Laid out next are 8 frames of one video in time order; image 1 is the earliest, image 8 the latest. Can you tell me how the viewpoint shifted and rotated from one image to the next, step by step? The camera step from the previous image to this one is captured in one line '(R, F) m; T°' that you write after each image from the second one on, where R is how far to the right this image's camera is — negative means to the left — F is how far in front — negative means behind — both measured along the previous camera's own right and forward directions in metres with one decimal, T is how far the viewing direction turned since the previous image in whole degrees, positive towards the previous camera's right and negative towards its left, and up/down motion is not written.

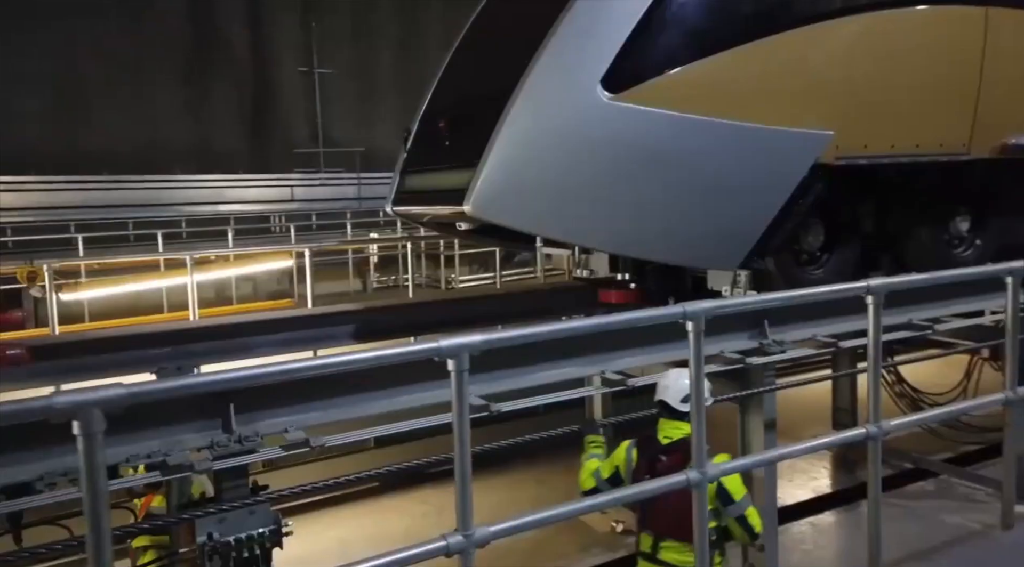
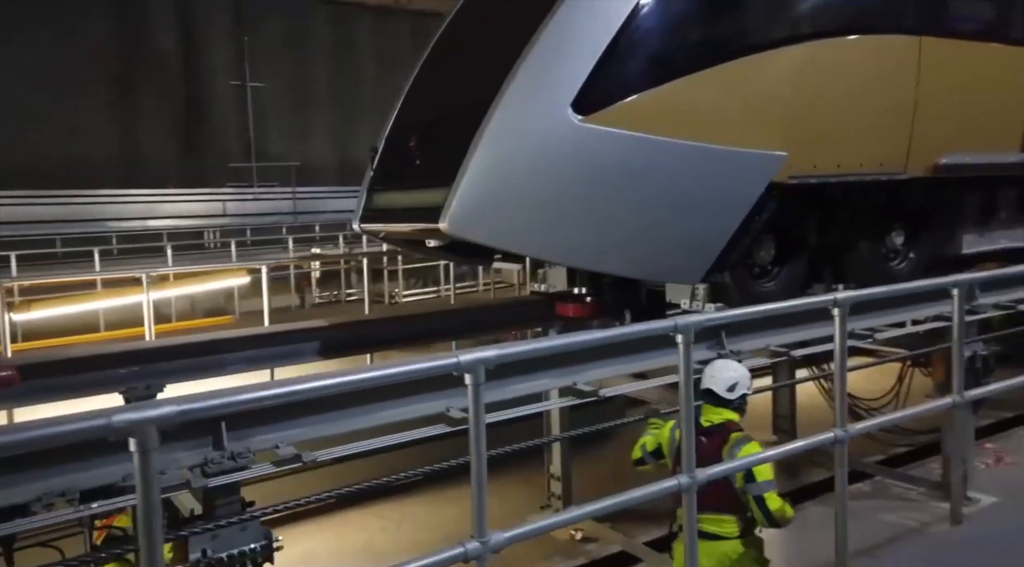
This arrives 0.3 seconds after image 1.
(-0.2, -0.1) m; +5°
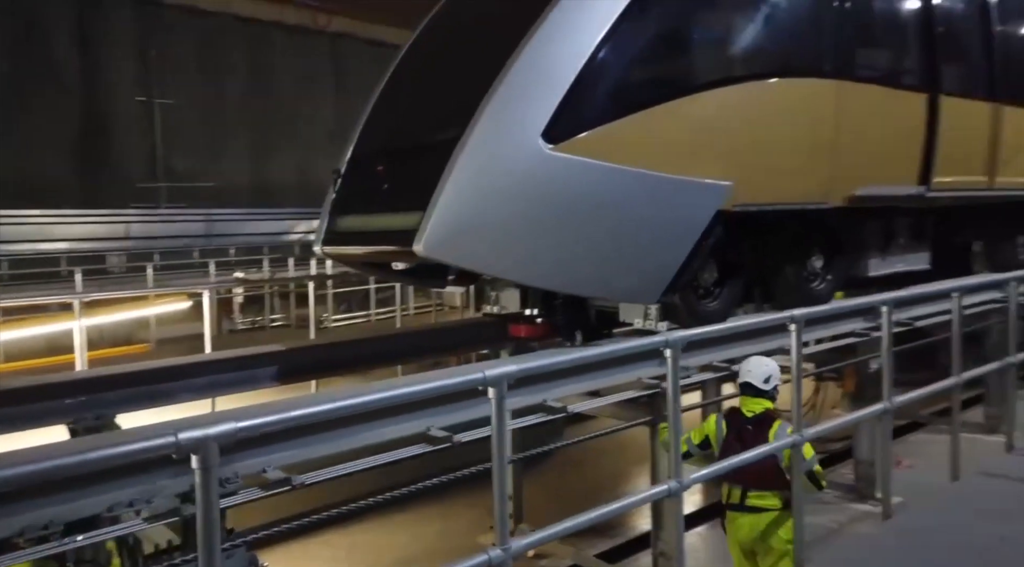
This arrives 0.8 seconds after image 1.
(-0.3, -0.1) m; +7°
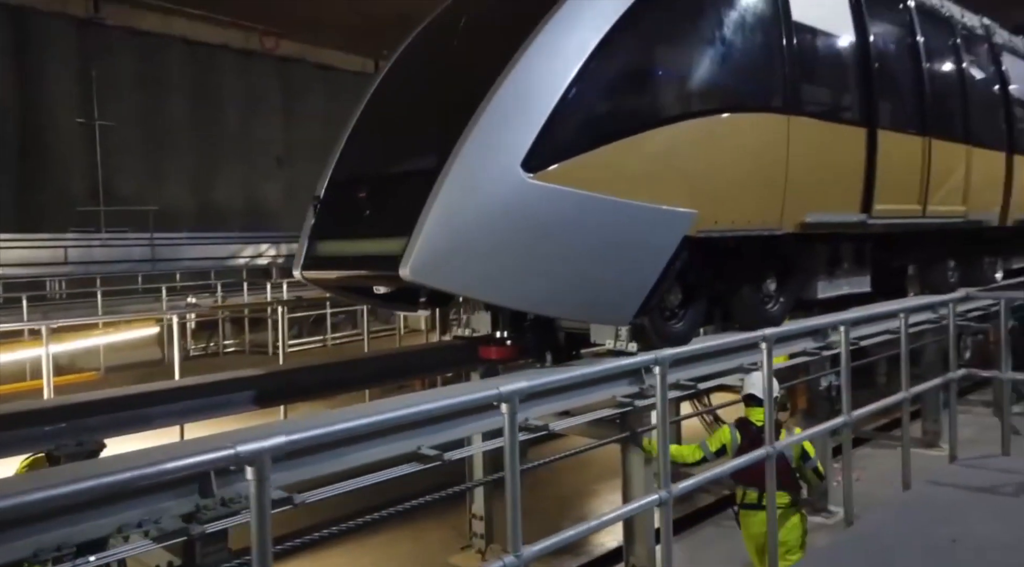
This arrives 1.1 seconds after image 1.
(-0.2, -0.1) m; +4°
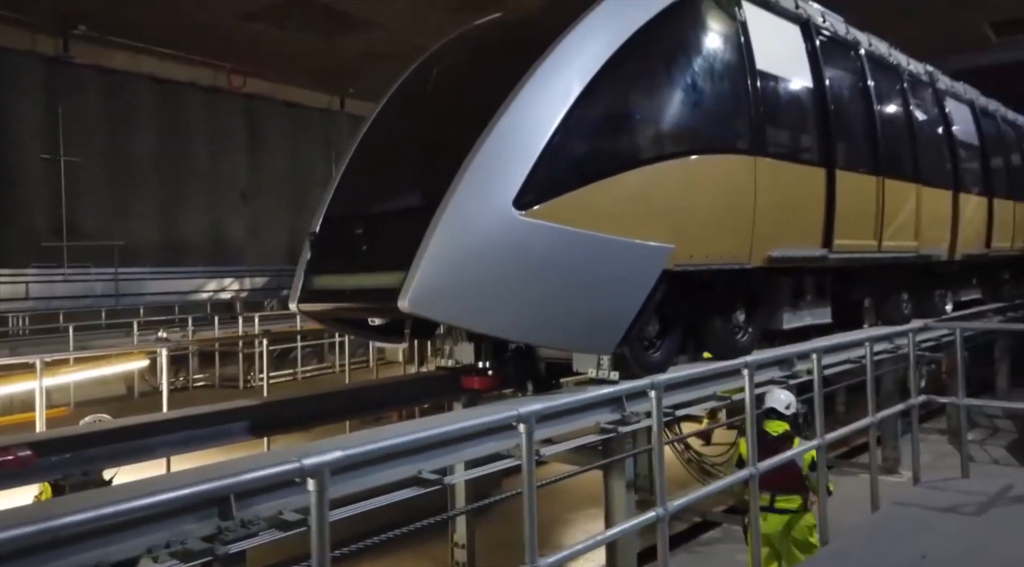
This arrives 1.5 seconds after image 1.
(-0.2, -0.2) m; +3°
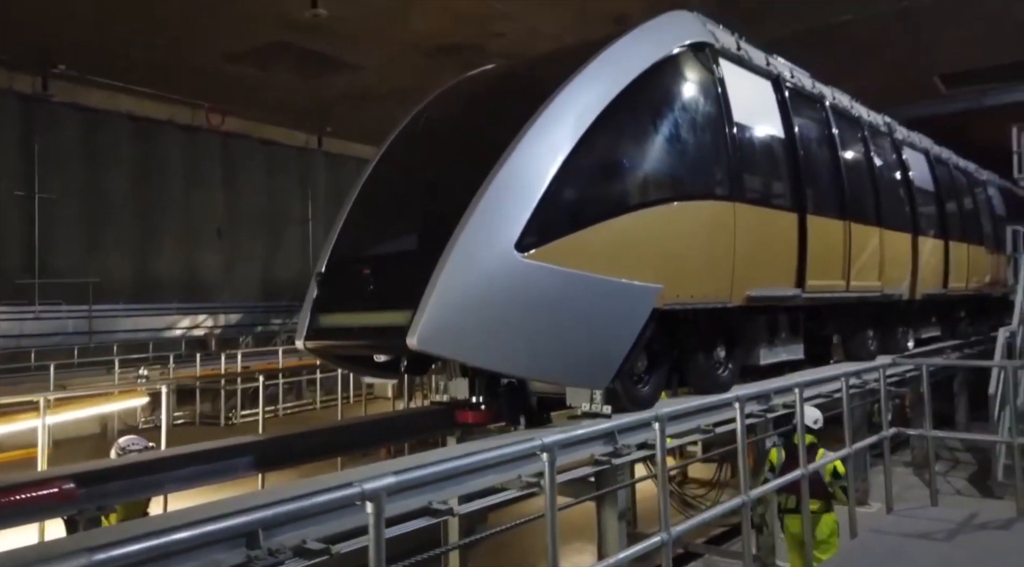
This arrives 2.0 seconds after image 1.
(-0.2, -0.2) m; +3°
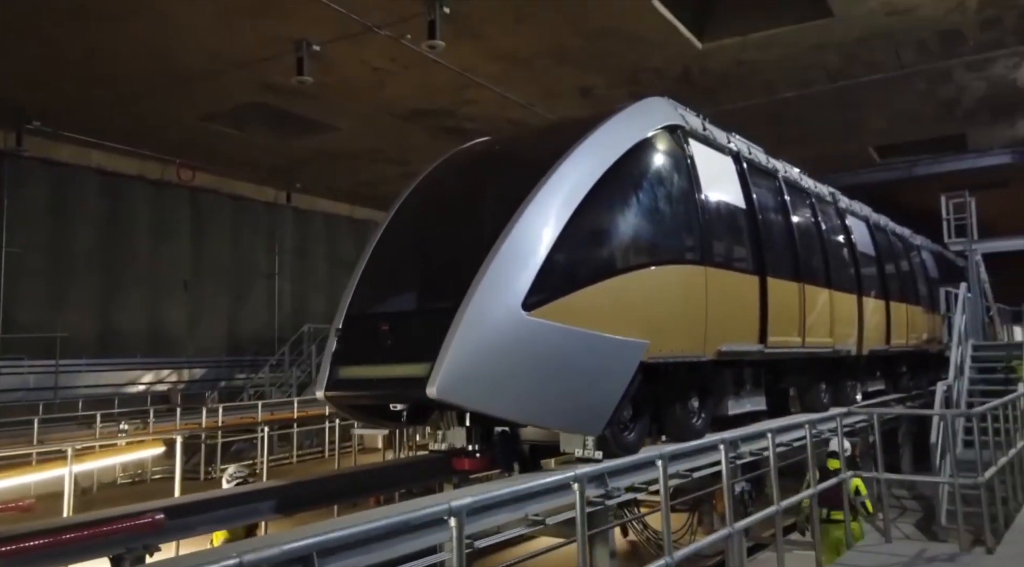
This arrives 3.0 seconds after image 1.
(-0.4, -0.5) m; +4°
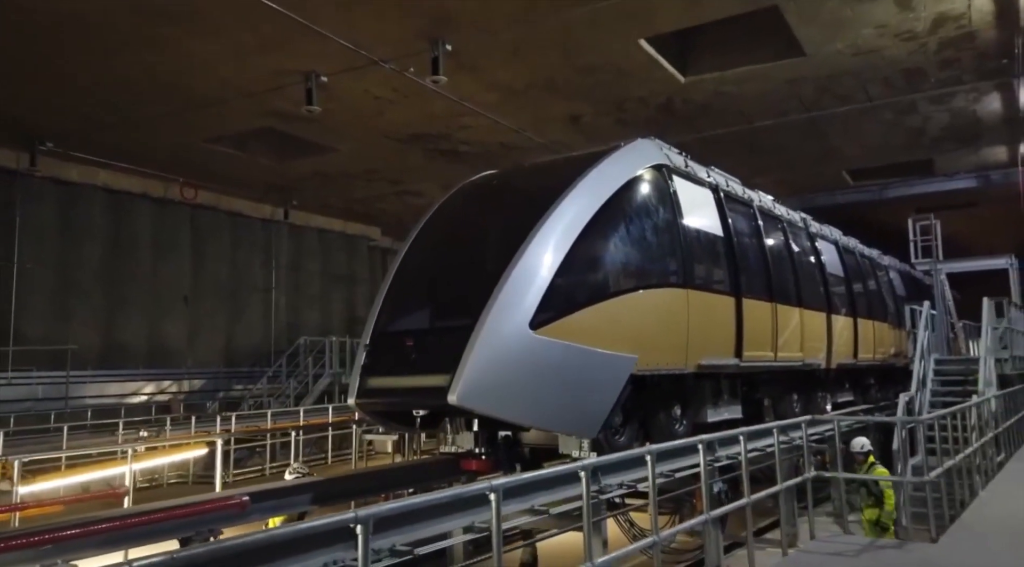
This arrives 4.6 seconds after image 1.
(-0.2, -0.8) m; +1°
